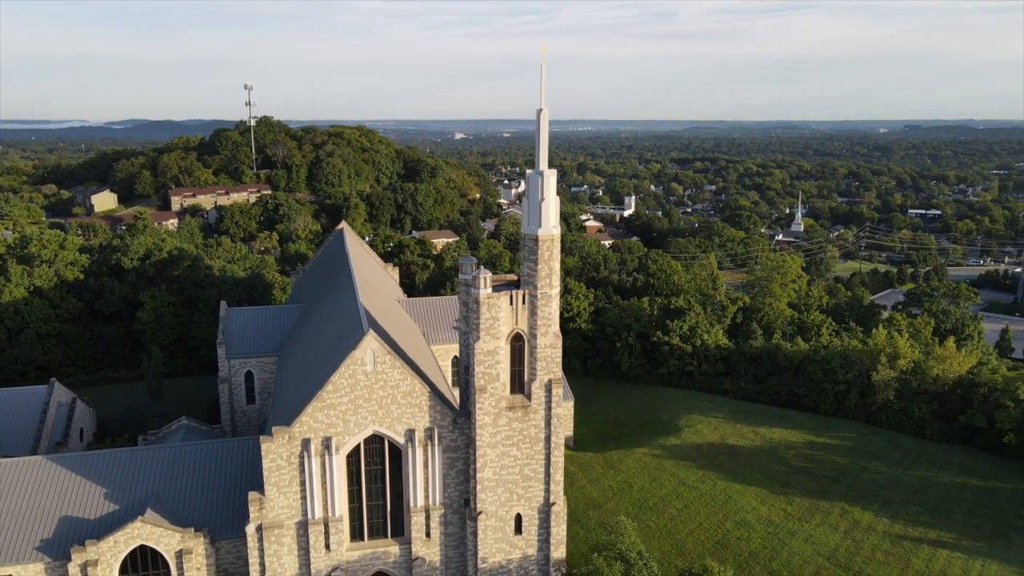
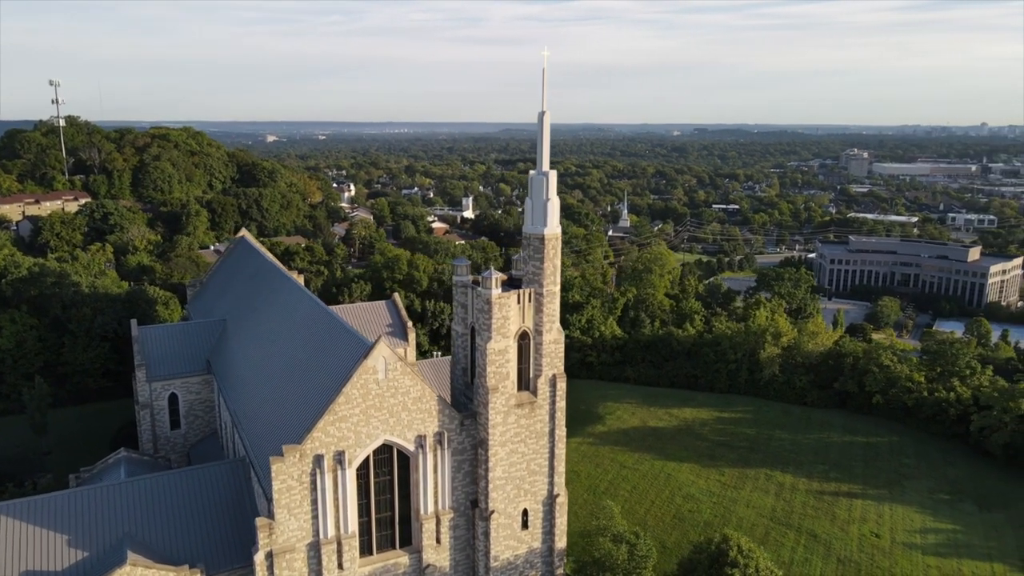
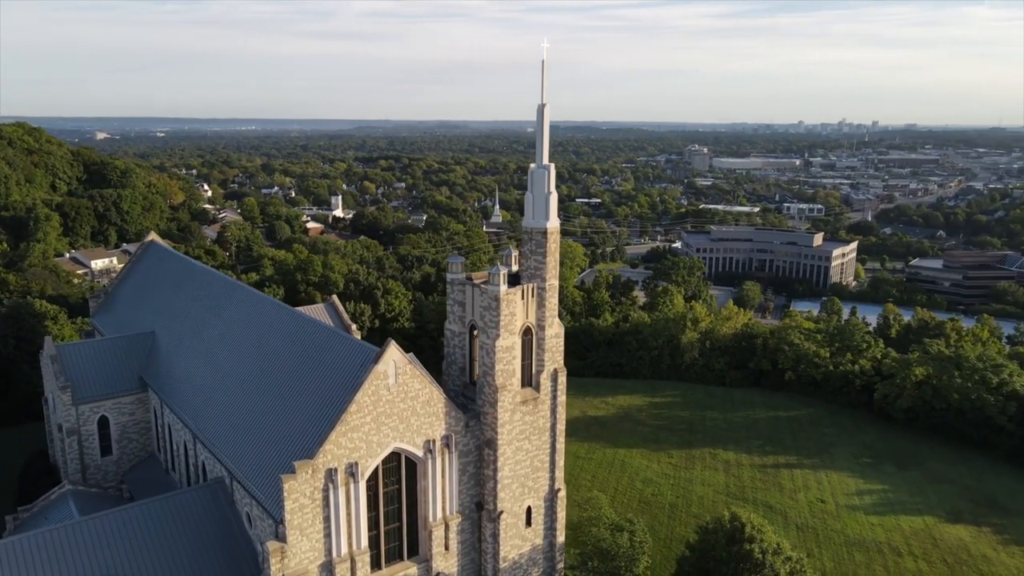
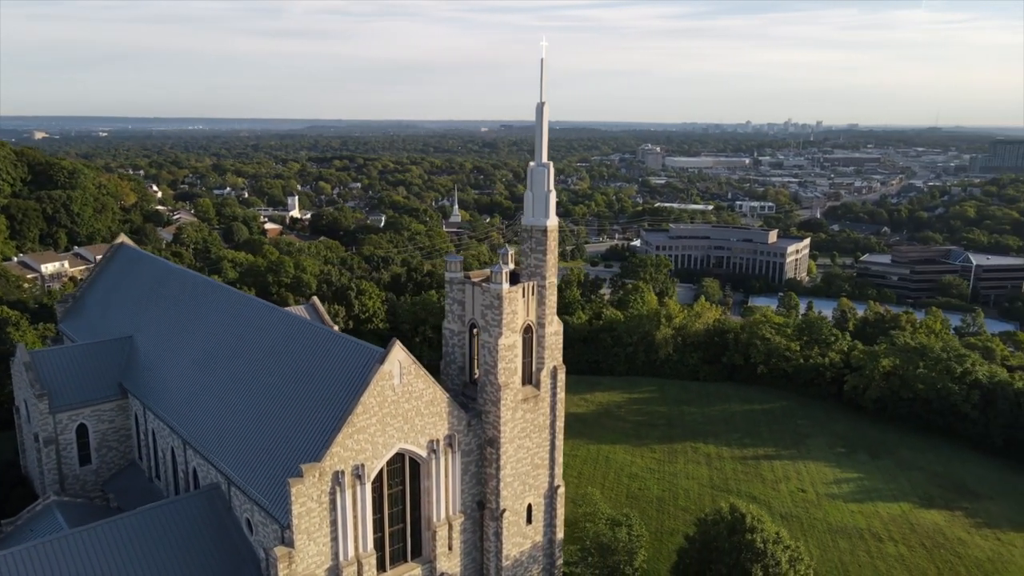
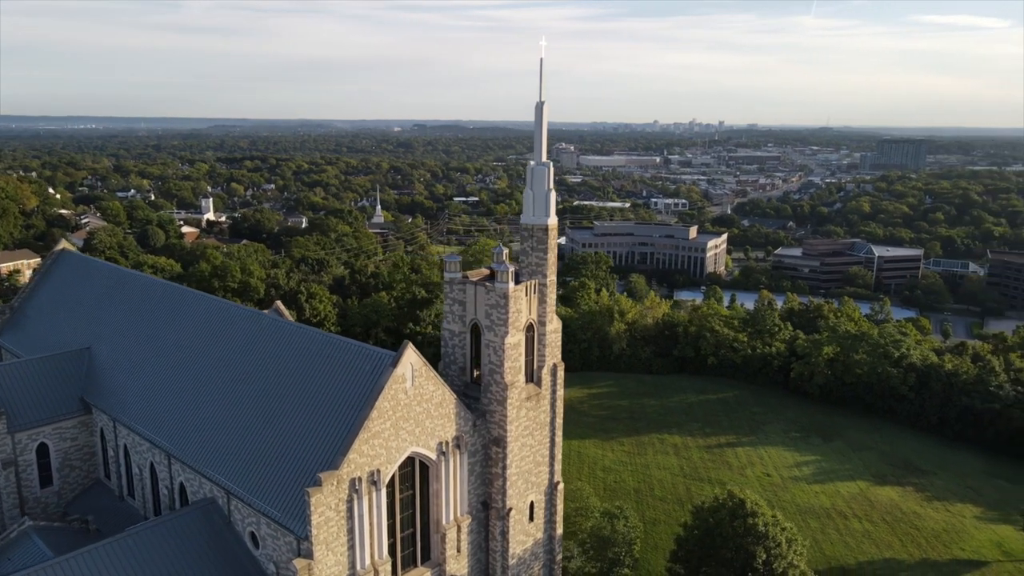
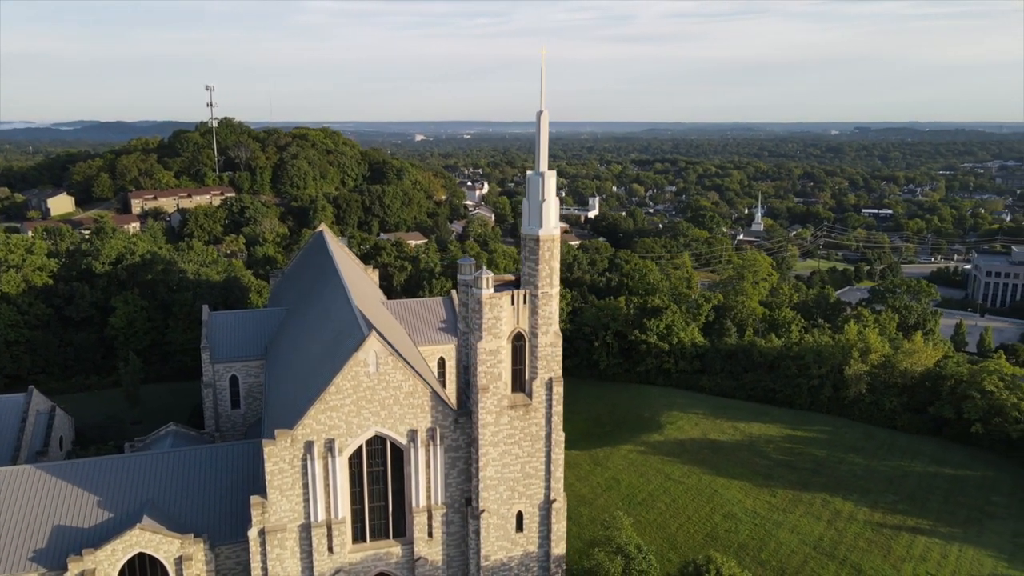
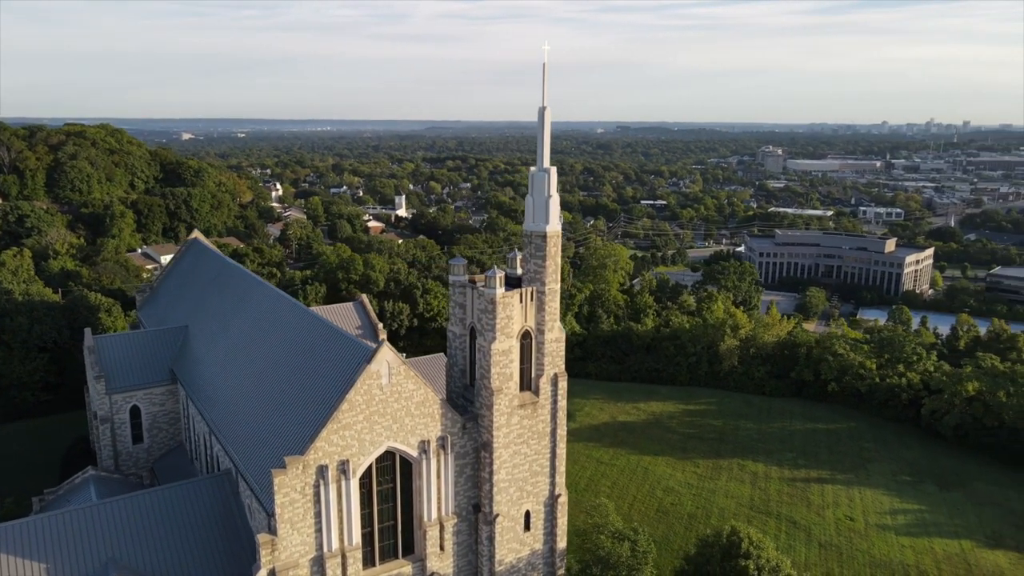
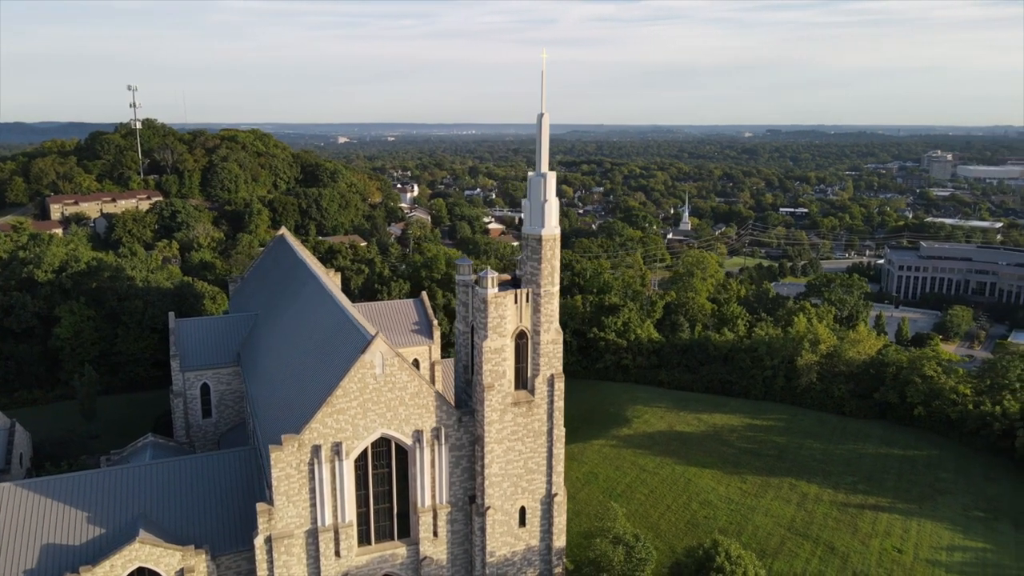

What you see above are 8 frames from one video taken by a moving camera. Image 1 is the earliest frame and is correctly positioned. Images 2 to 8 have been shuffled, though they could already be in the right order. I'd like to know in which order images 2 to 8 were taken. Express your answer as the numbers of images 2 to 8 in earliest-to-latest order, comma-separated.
6, 8, 2, 7, 3, 4, 5
